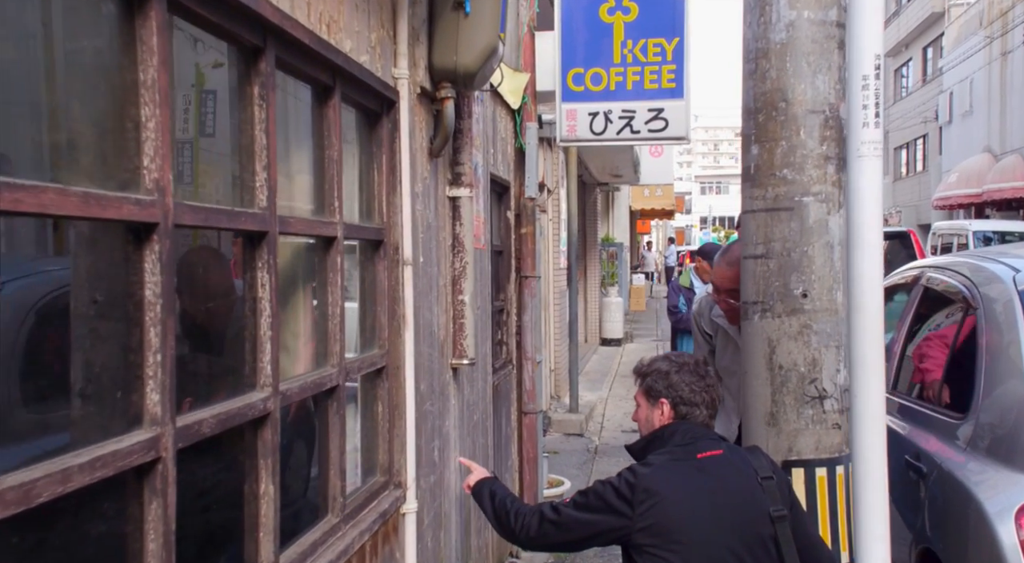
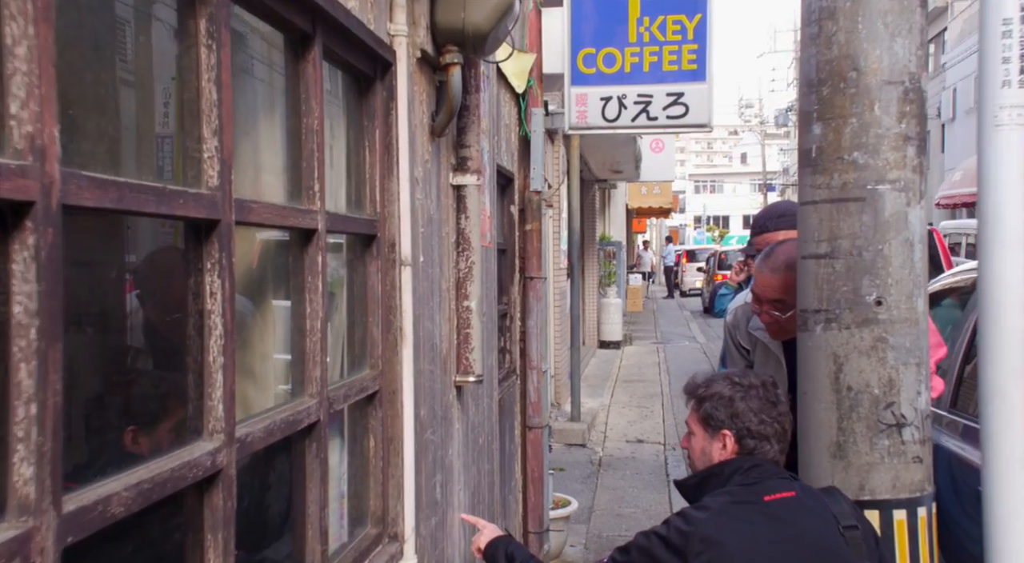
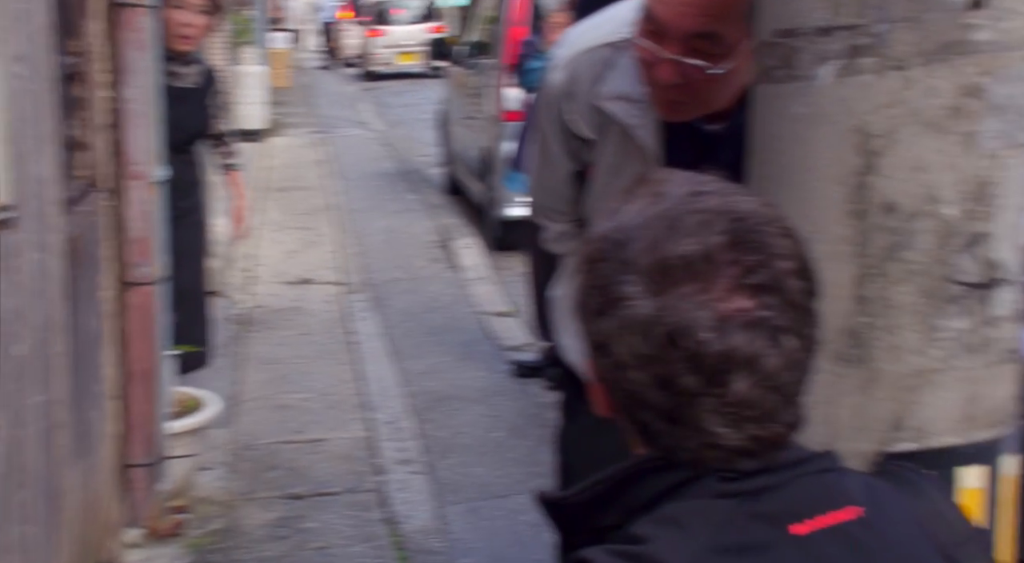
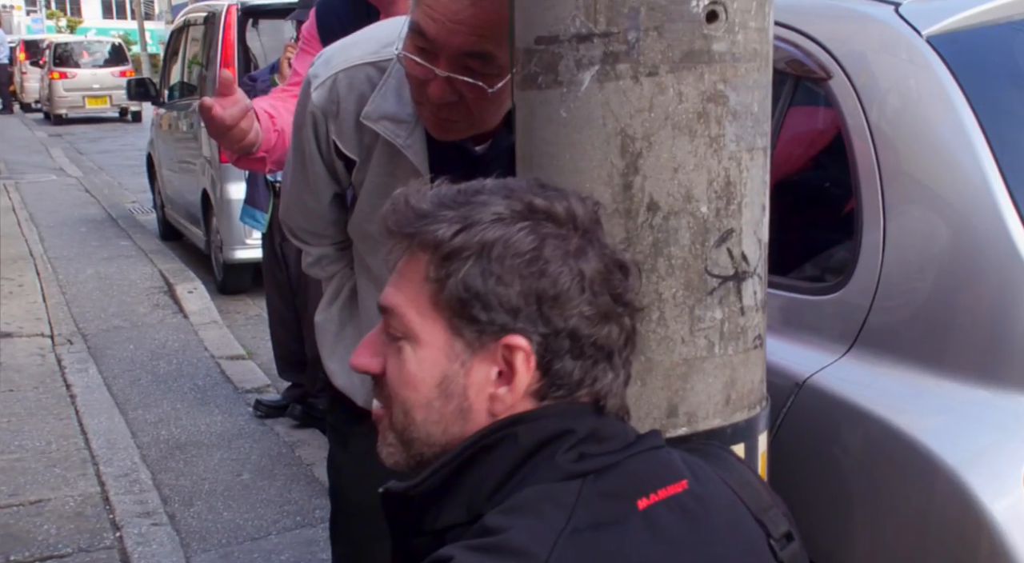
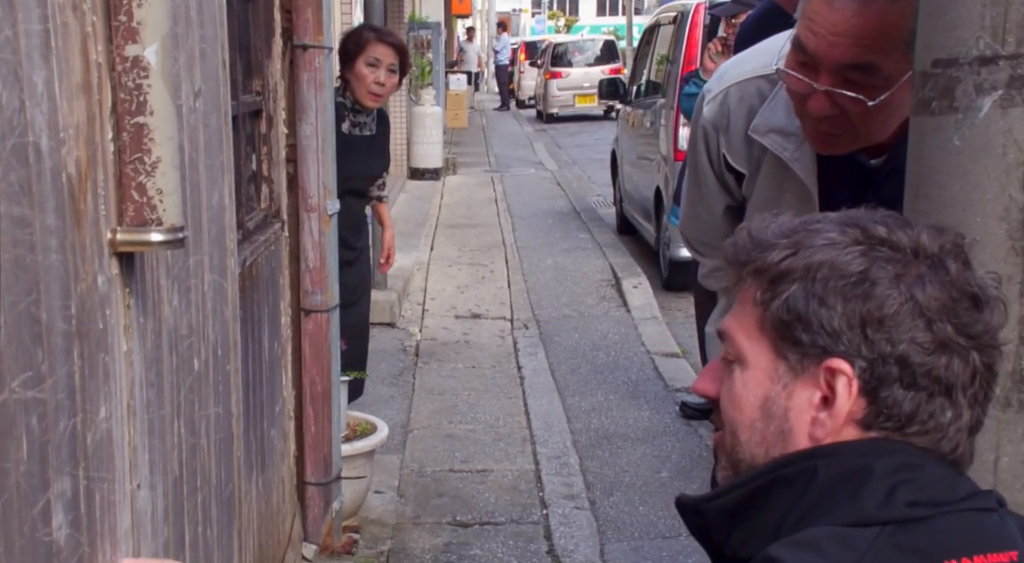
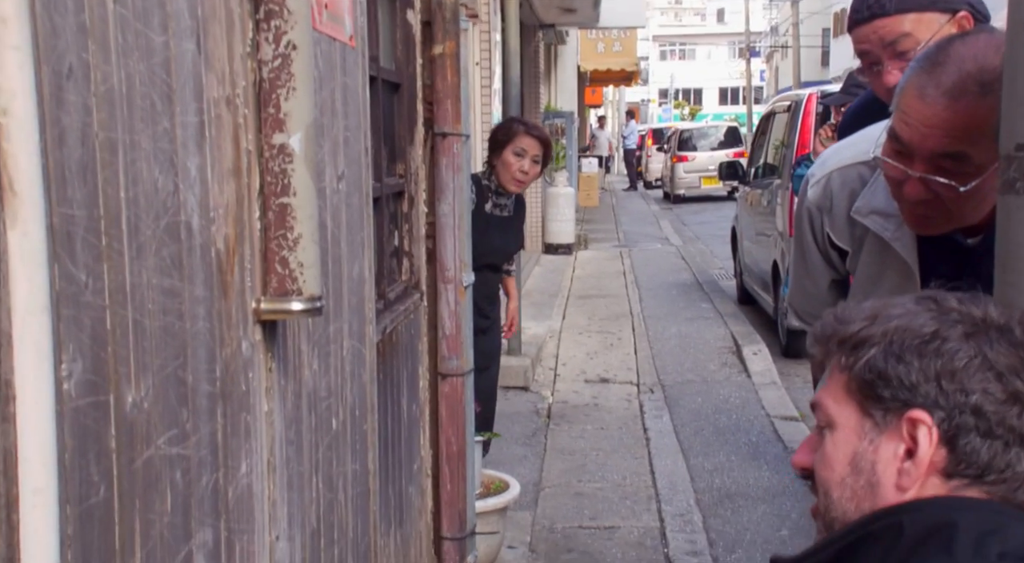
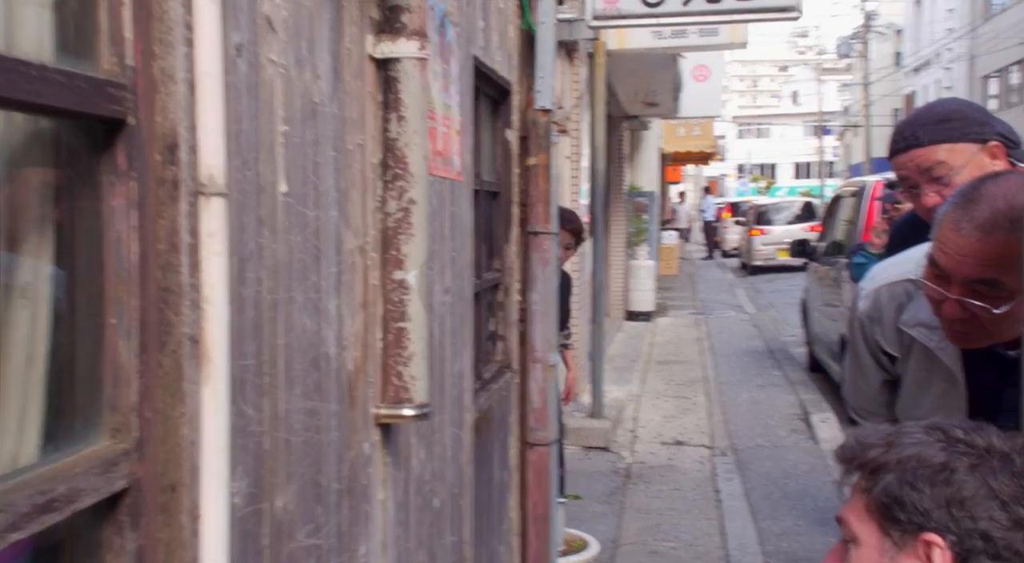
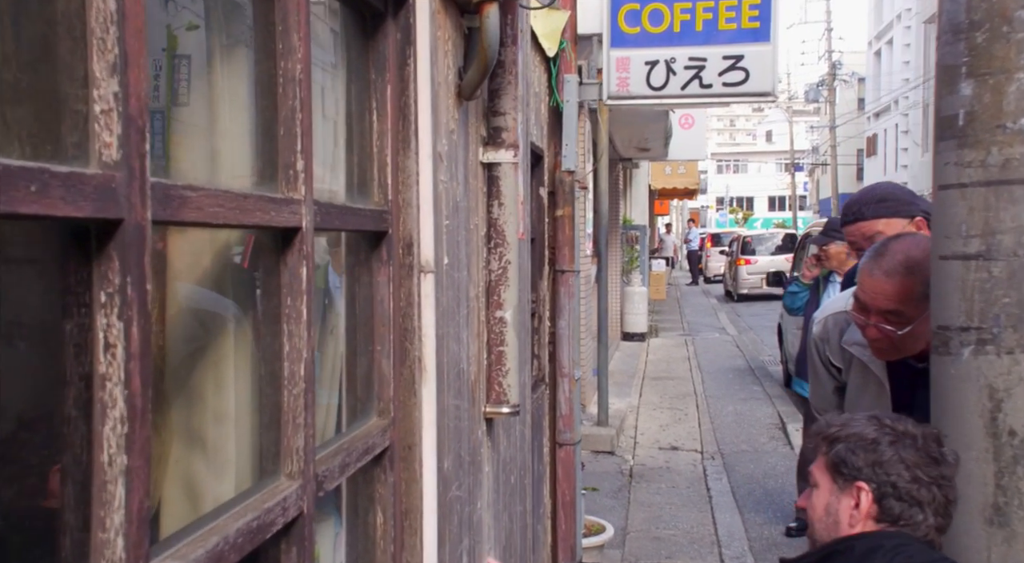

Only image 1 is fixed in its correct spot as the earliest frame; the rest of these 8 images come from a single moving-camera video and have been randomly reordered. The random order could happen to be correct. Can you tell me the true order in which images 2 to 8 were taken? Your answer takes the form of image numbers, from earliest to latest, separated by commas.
2, 8, 7, 6, 5, 3, 4
